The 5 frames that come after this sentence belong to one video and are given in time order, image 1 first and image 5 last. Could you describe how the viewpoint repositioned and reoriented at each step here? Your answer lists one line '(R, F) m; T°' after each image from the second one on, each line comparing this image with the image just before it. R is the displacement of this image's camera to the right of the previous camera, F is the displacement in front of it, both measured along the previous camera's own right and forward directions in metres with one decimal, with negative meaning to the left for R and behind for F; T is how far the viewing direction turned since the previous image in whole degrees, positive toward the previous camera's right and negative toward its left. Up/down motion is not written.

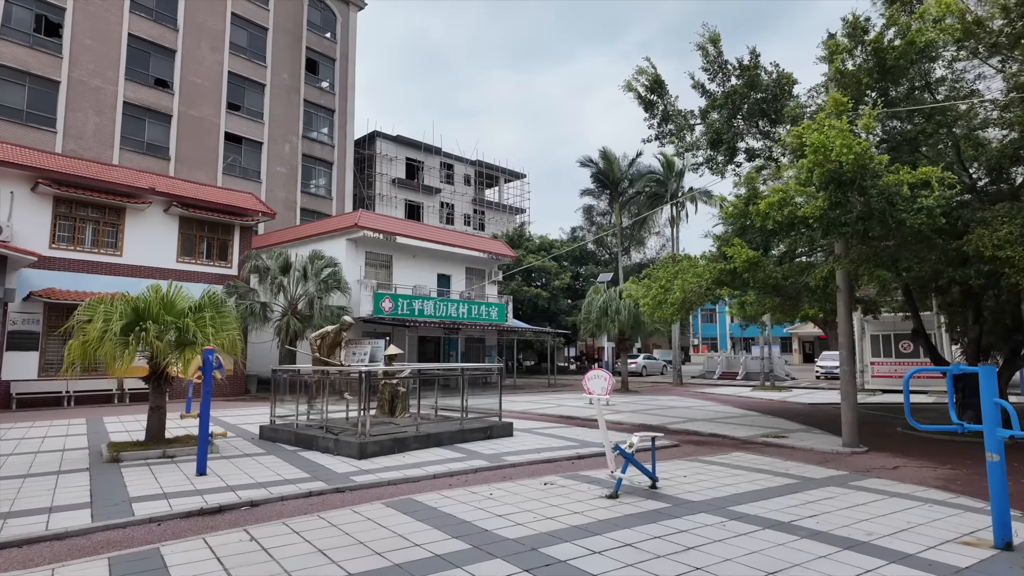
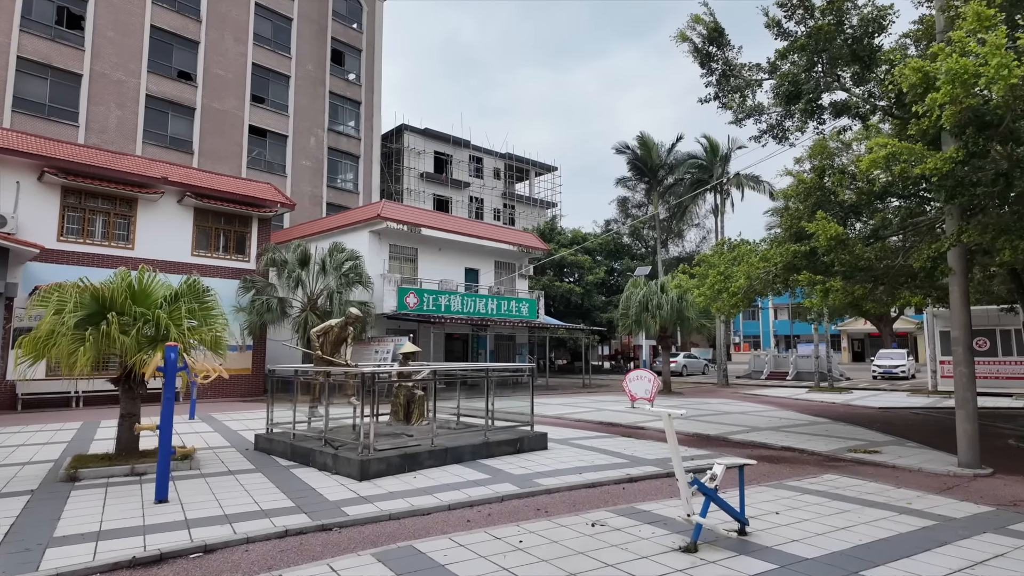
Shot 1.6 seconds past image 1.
(0.0, +1.7) m; -3°
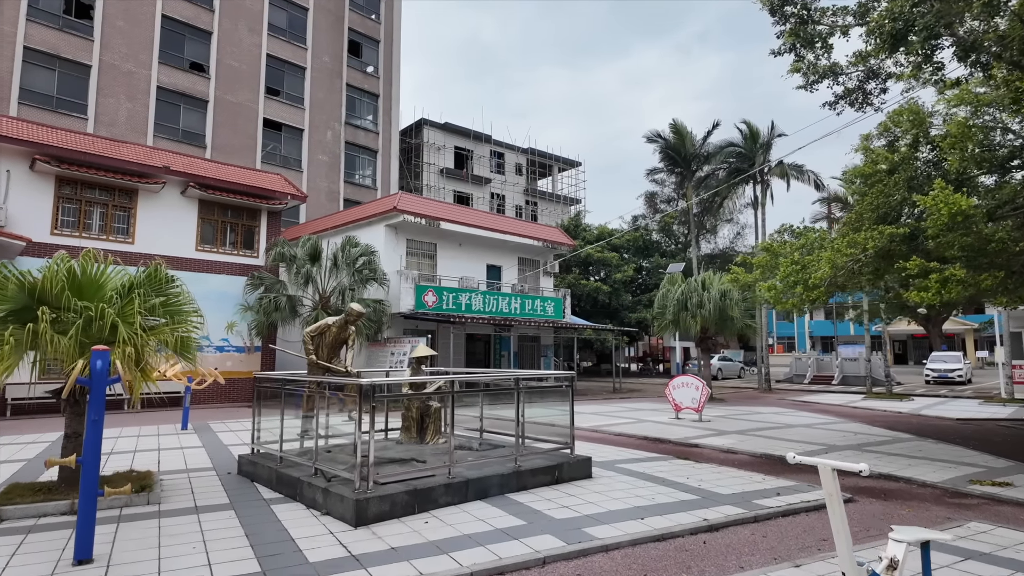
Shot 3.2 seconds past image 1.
(-0.2, +1.7) m; -2°
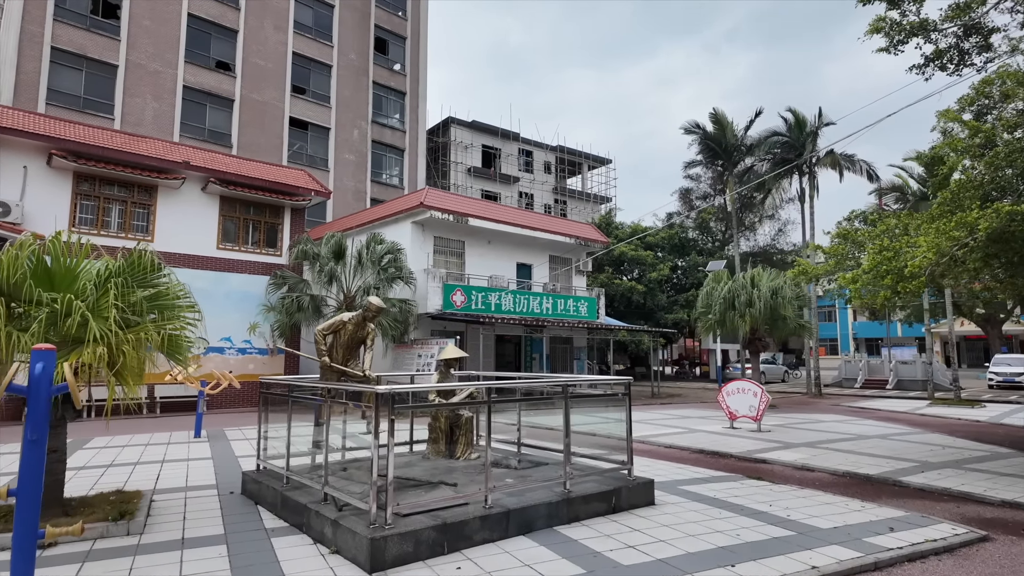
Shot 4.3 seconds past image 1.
(-0.2, +1.1) m; -3°
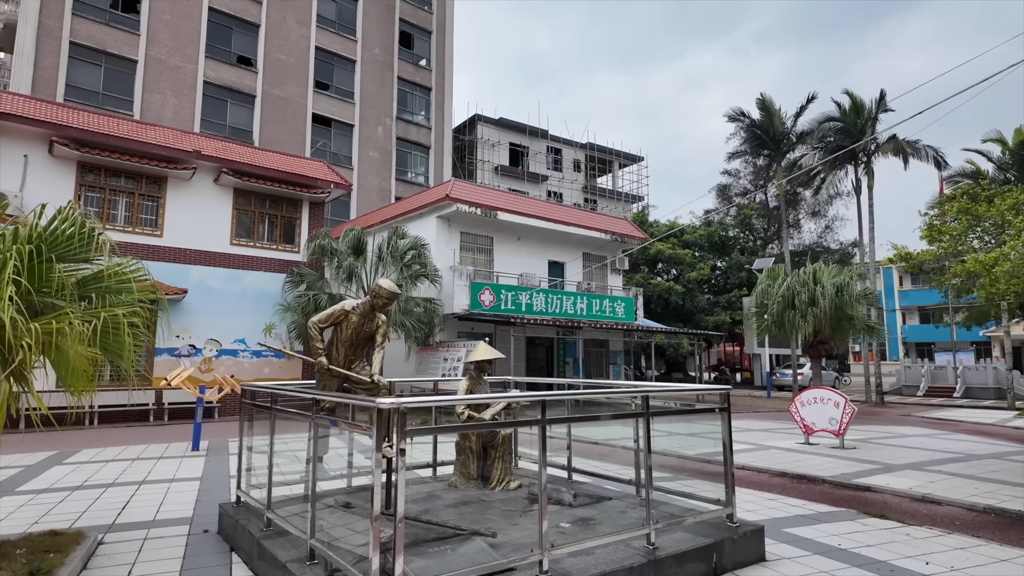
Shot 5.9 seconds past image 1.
(-0.2, +1.6) m; -2°
